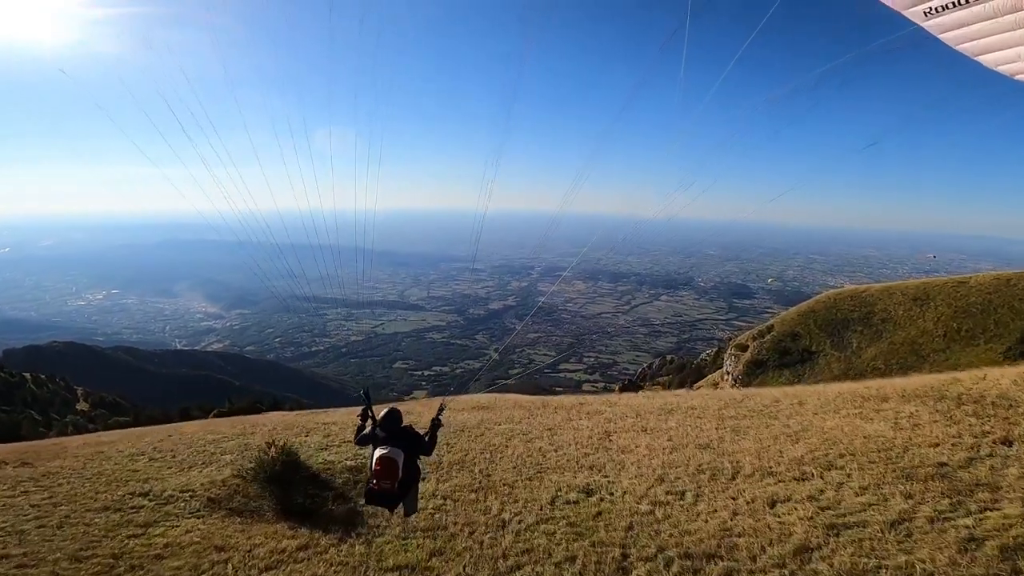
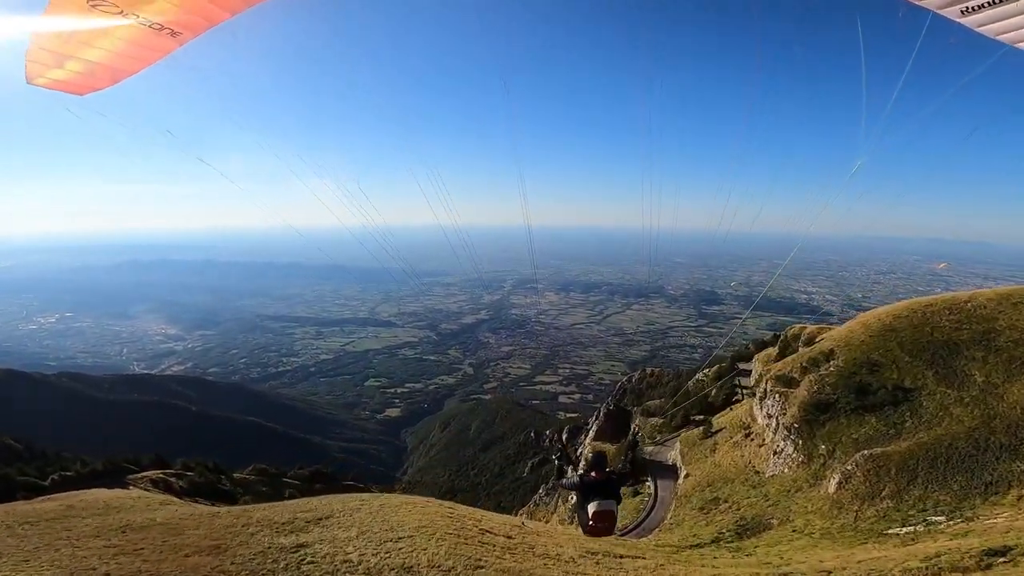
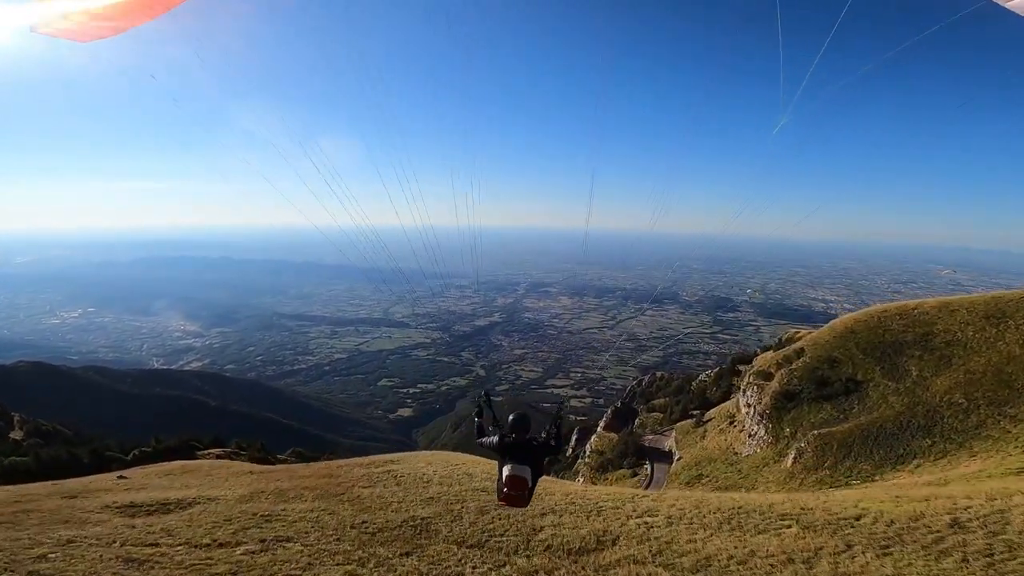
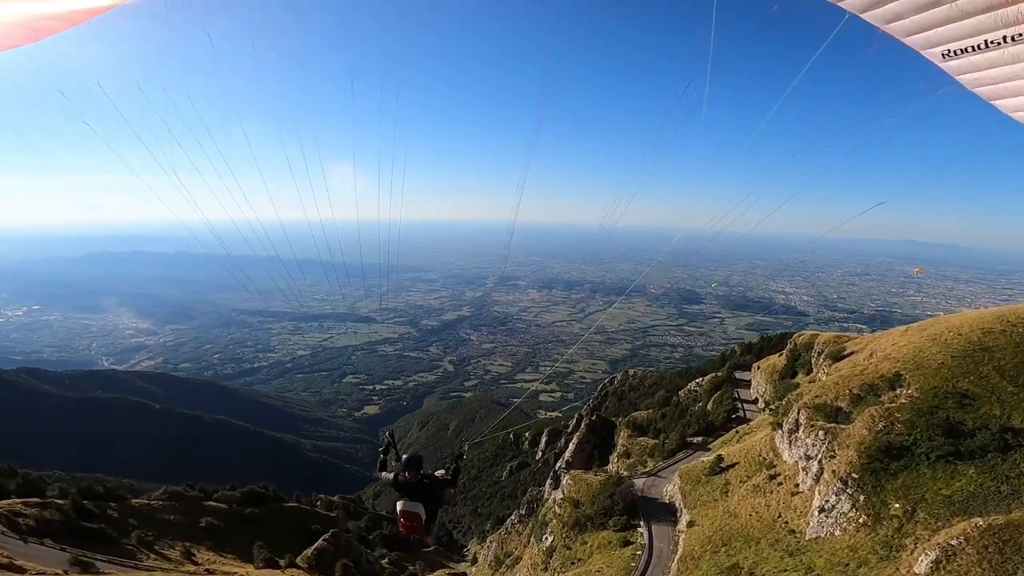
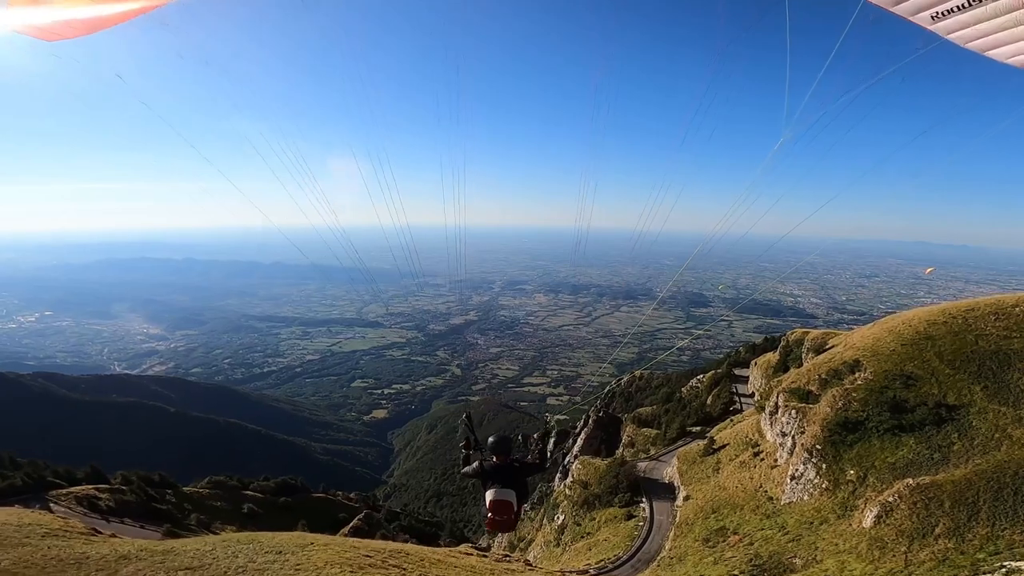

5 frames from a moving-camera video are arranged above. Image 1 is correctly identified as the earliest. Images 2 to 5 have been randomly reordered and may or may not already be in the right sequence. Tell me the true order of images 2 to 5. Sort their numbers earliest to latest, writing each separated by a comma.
3, 2, 5, 4
